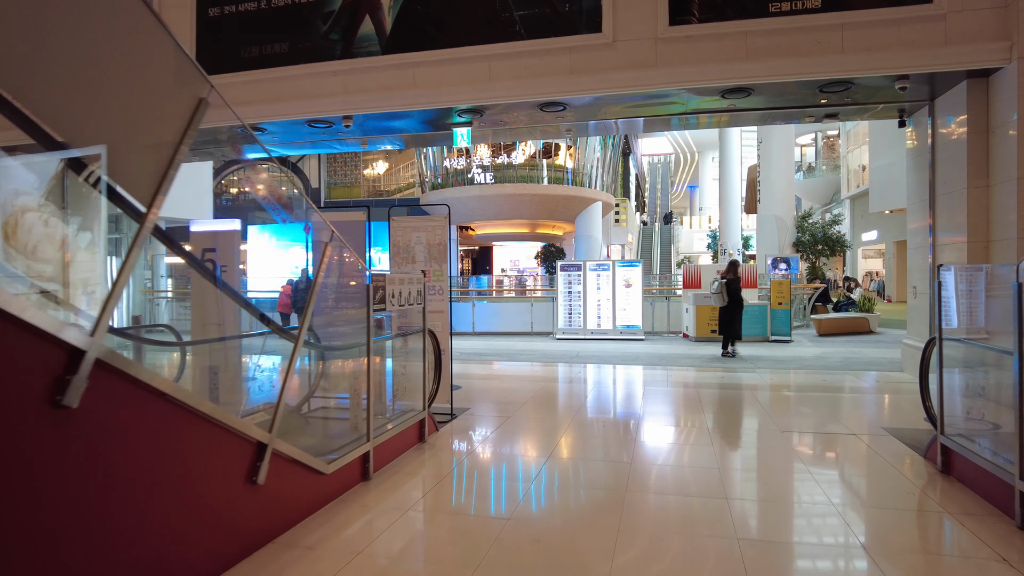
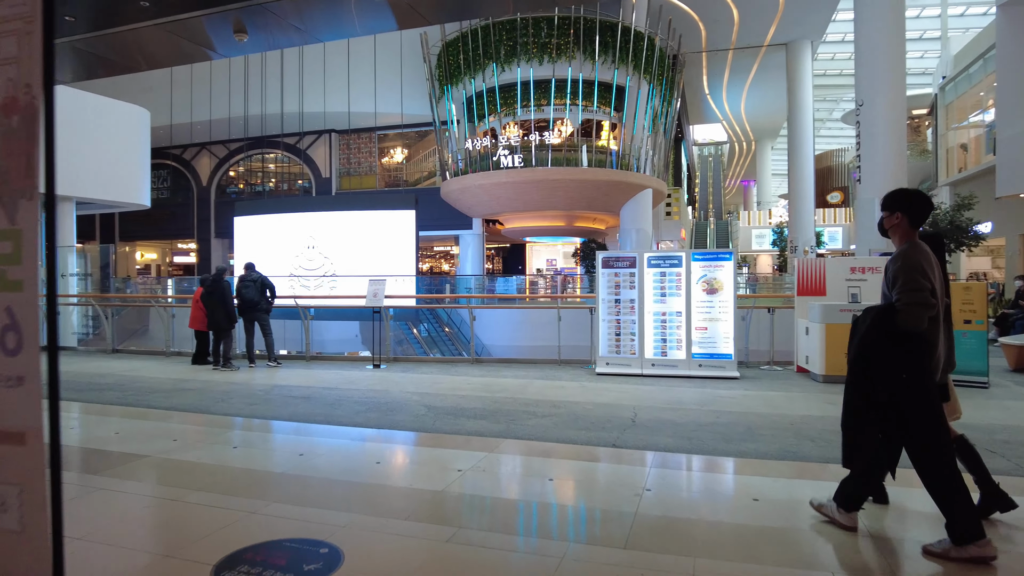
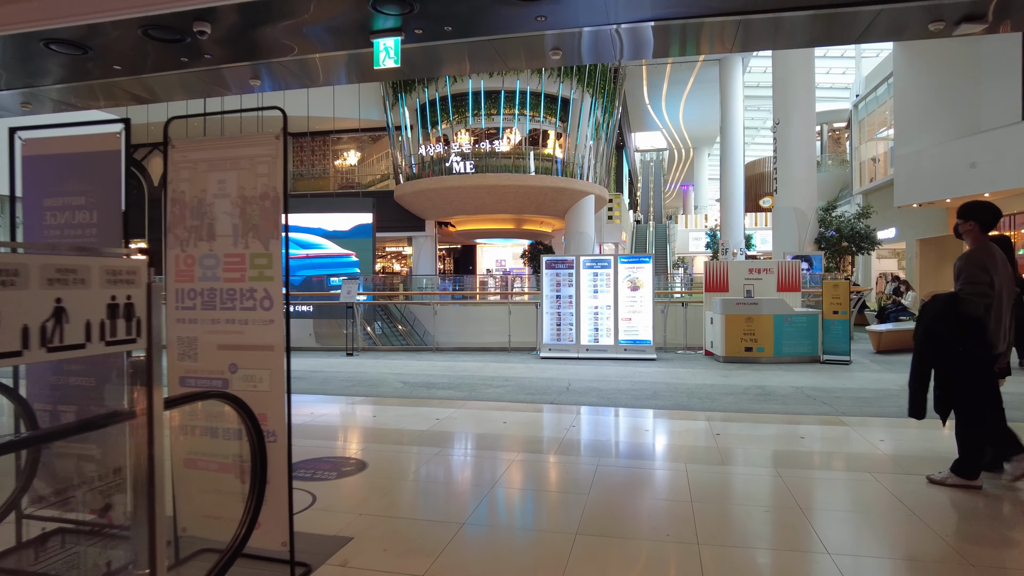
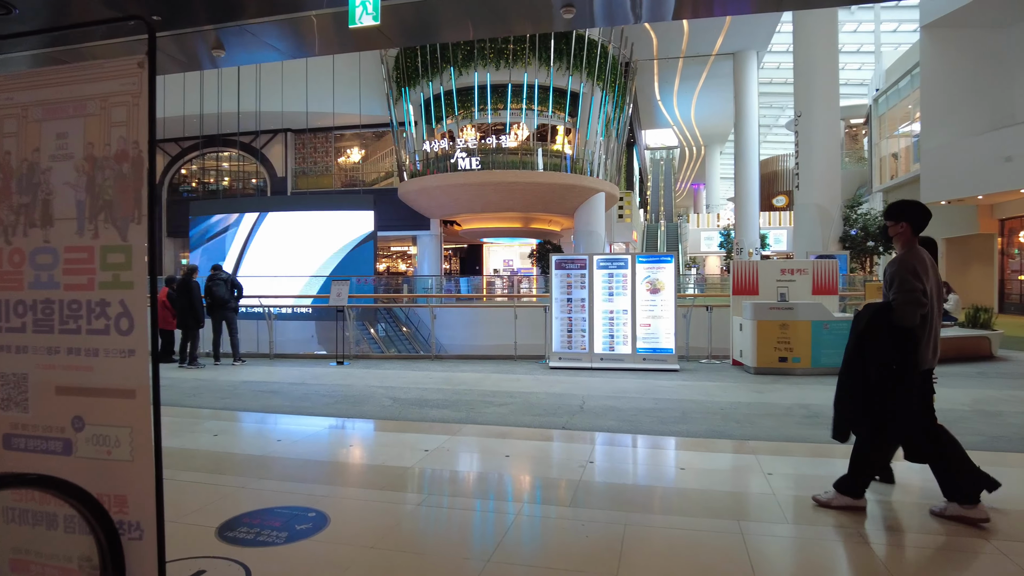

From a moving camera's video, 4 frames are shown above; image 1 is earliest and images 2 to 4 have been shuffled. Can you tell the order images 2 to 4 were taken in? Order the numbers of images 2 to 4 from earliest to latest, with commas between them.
3, 4, 2
